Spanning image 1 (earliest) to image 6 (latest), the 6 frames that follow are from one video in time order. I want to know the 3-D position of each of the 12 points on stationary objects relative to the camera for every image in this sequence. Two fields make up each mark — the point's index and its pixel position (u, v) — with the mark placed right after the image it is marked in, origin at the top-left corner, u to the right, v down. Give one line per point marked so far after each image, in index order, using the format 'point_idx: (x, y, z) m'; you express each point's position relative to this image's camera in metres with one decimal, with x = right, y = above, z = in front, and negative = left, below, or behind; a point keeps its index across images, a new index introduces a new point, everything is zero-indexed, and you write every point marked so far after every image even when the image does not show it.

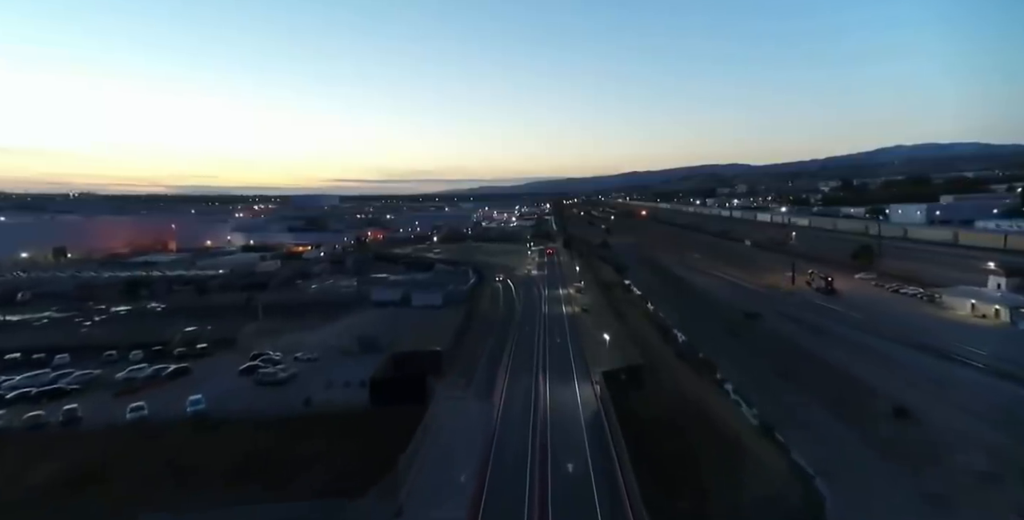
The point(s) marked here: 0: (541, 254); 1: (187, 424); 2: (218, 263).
0: (+0.8, +0.1, +17.5) m
1: (-2.5, -1.3, +4.8) m
2: (-9.0, -0.2, +18.7) m
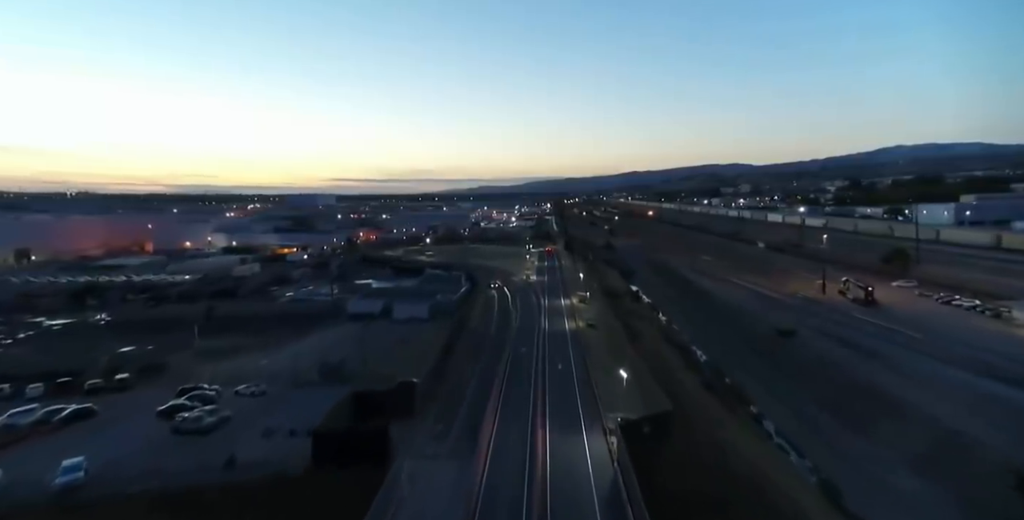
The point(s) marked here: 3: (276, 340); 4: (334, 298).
0: (+0.7, 0.0, +16.2) m
1: (-2.6, -1.4, +3.5) m
2: (-9.1, -0.3, +17.5) m
3: (-3.0, -1.1, +7.8) m
4: (-3.2, -0.7, +11.0) m
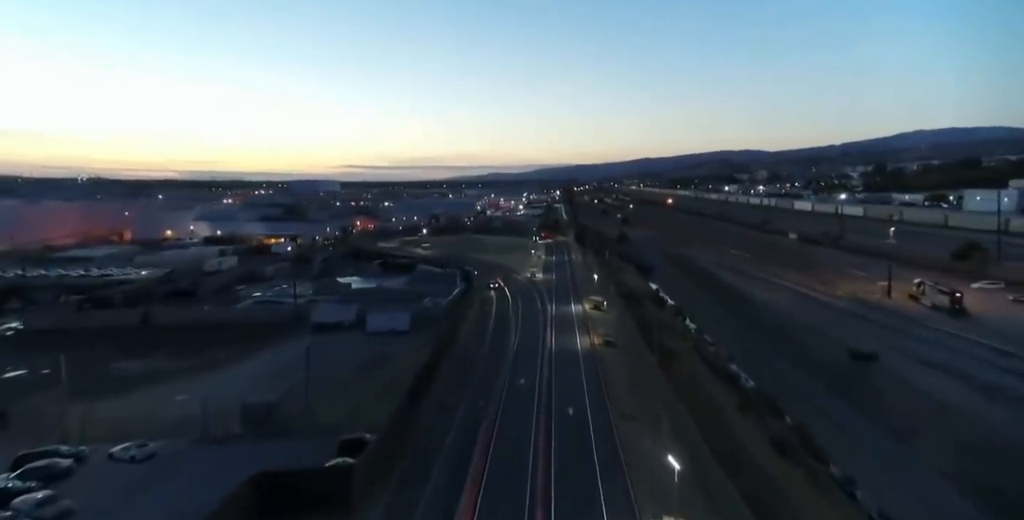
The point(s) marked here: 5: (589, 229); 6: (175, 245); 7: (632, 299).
0: (+0.8, +0.2, +14.5) m
1: (-2.7, -1.5, +1.9) m
2: (-9.0, -0.1, +15.9) m
3: (-3.0, -1.1, +6.2) m
4: (-3.2, -0.7, +9.4) m
5: (+2.4, +0.9, +19.0) m
6: (-10.9, +0.4, +19.8) m
7: (+1.7, -0.6, +9.0) m
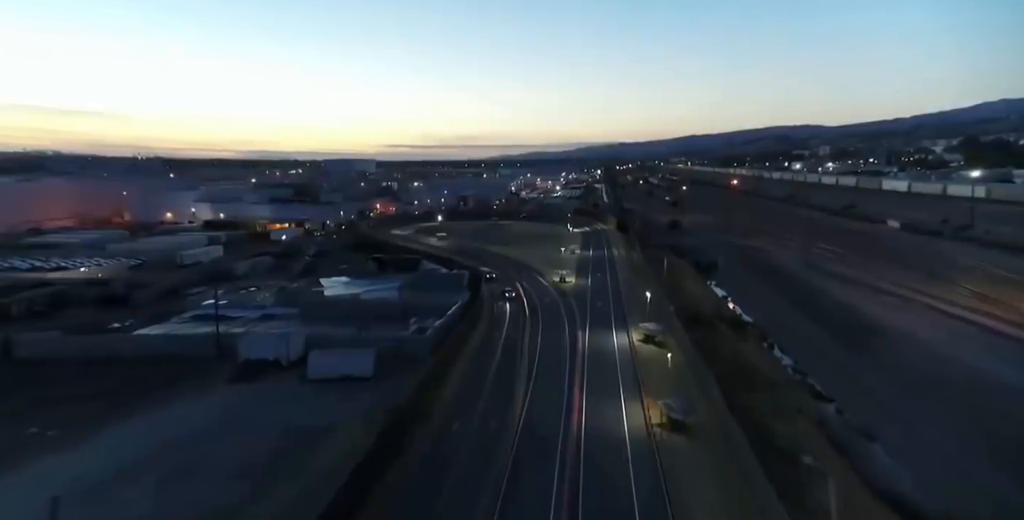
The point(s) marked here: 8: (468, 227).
0: (+1.4, +0.3, +11.8) m
1: (-3.0, -1.7, -0.5) m
2: (-8.3, +0.2, +13.8) m
3: (-3.0, -1.2, +3.8) m
4: (-3.0, -0.7, +6.9) m
5: (+3.2, +1.1, +16.1) m
6: (-10.0, +0.8, +17.8) m
7: (+1.9, -0.7, +6.3) m
8: (-1.1, +0.8, +15.3) m
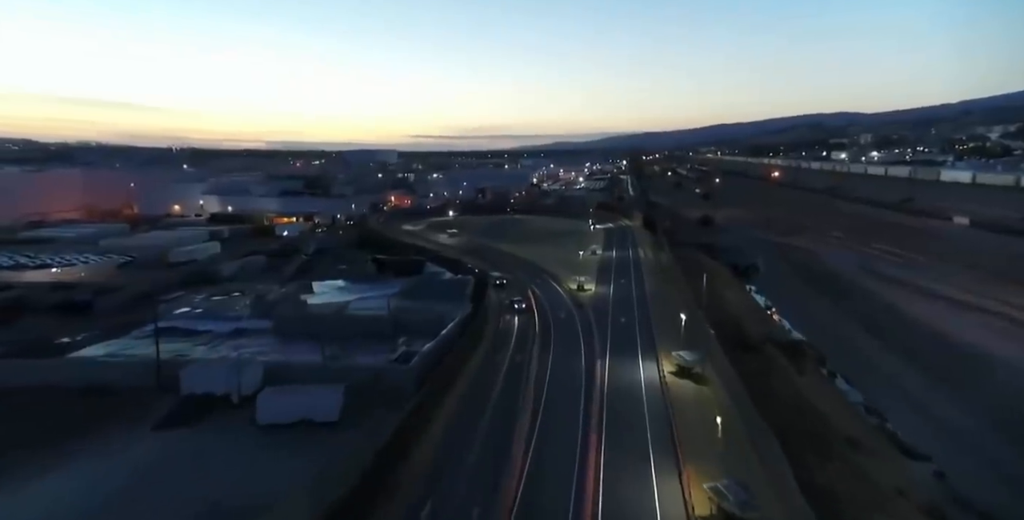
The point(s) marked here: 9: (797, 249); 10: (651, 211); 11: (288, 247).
0: (+1.6, +0.3, +10.6) m
1: (-3.2, -1.9, -1.5) m
2: (-8.0, +0.2, +13.0) m
3: (-3.1, -1.3, +2.8) m
4: (-2.9, -0.8, +6.0) m
5: (+3.6, +1.2, +14.9) m
6: (-9.4, +0.9, +17.1) m
7: (+1.9, -0.8, +5.1) m
8: (-0.7, +0.9, +14.2) m
9: (+5.0, +0.2, +10.8) m
10: (+3.2, +1.1, +14.3) m
11: (-4.2, +0.3, +11.7) m
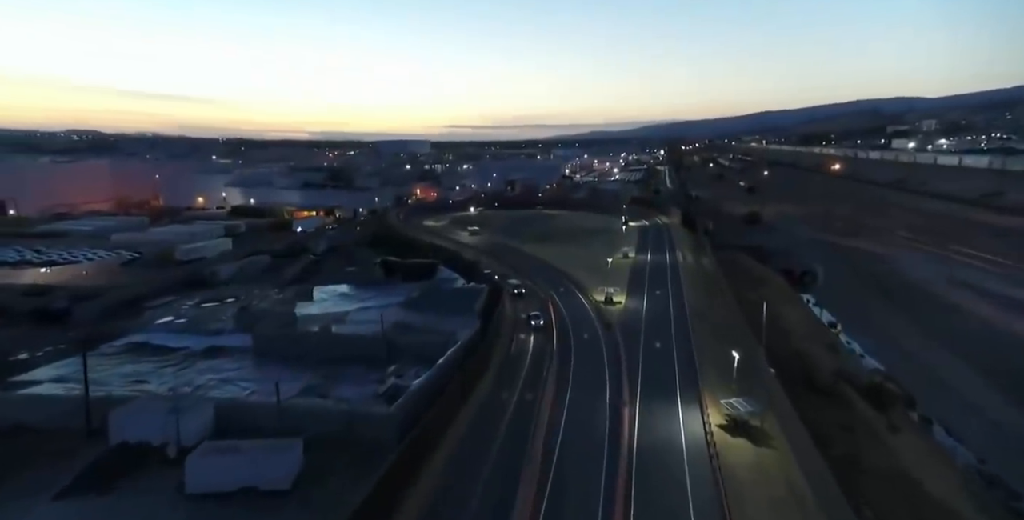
0: (+2.0, +0.2, +9.5) m
1: (-3.5, -2.1, -2.2) m
2: (-7.5, +0.3, +12.5) m
3: (-3.2, -1.4, +2.0) m
4: (-2.8, -0.8, +5.2) m
5: (+4.2, +1.2, +13.6) m
6: (-8.7, +1.1, +16.6) m
7: (+2.0, -1.0, +4.0) m
8: (-0.1, +0.9, +13.2) m
9: (+5.3, +0.1, +9.5) m
10: (+3.8, +1.1, +13.1) m
11: (-3.8, +0.3, +10.9) m
